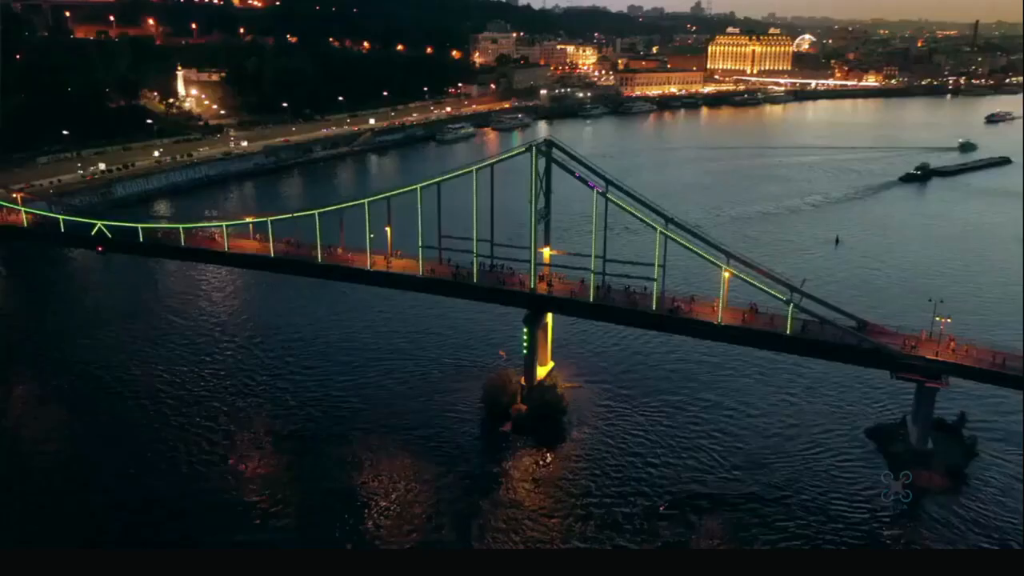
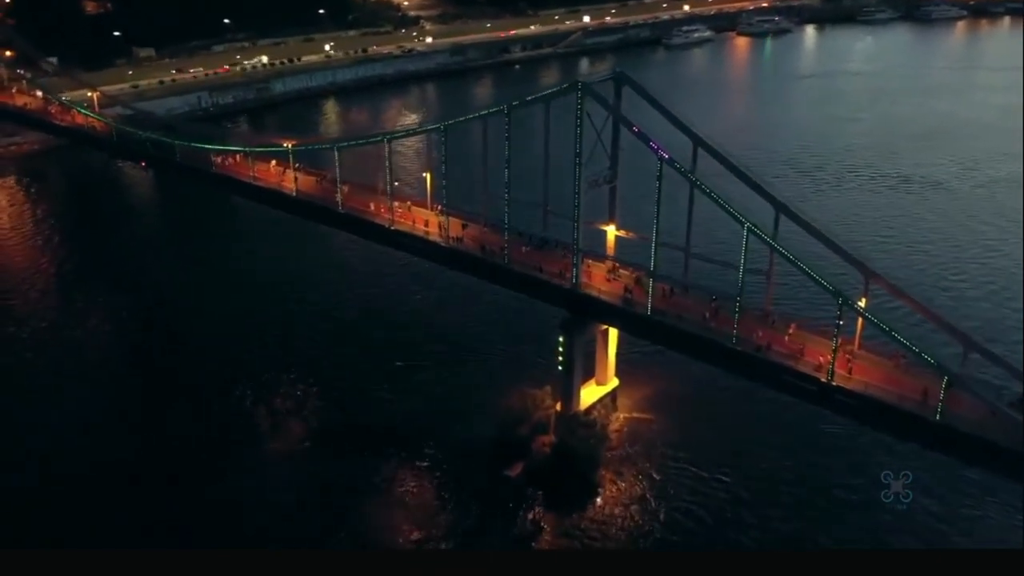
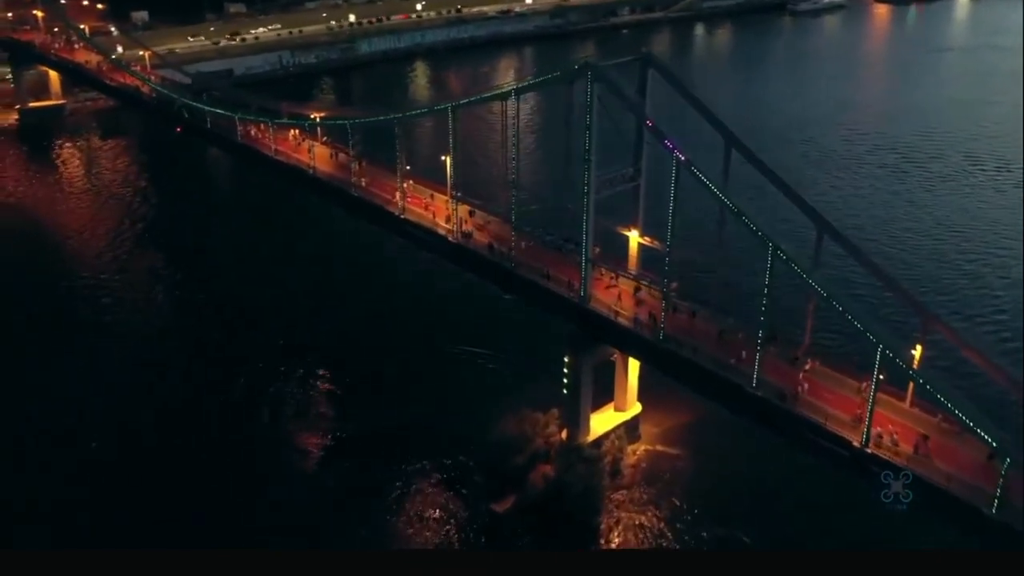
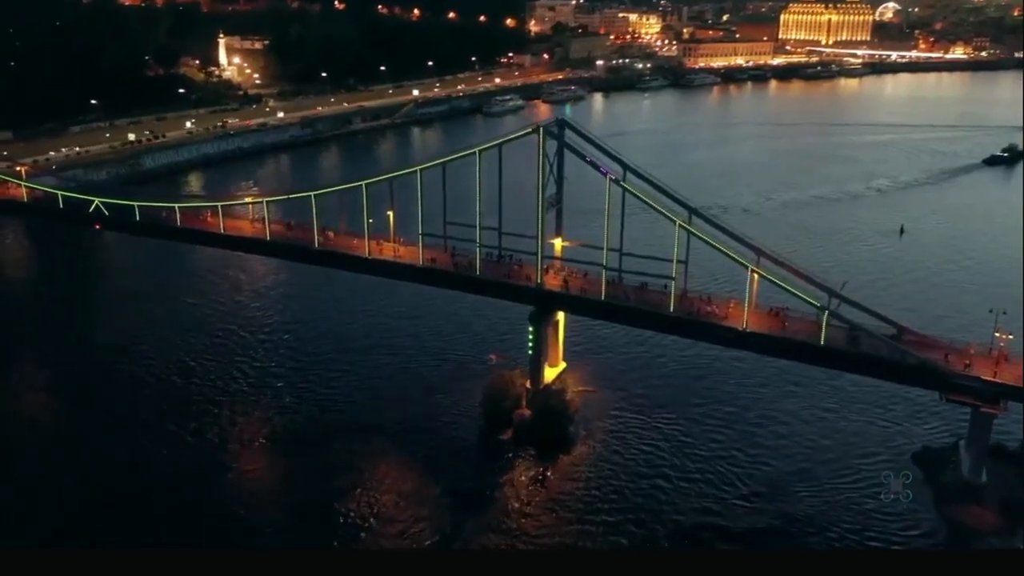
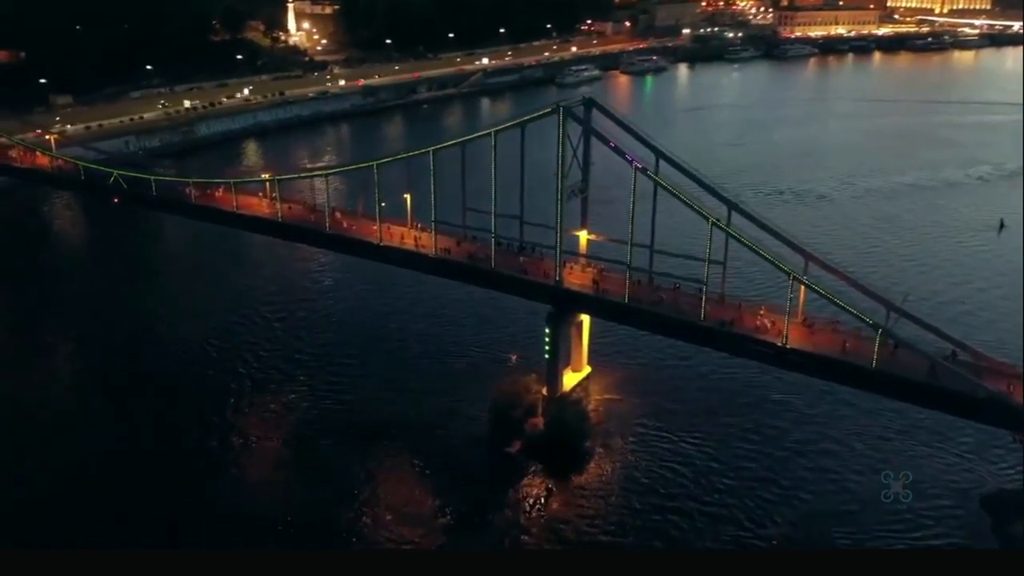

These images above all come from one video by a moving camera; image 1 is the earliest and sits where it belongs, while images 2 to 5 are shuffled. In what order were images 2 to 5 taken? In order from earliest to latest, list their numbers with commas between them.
4, 5, 2, 3
